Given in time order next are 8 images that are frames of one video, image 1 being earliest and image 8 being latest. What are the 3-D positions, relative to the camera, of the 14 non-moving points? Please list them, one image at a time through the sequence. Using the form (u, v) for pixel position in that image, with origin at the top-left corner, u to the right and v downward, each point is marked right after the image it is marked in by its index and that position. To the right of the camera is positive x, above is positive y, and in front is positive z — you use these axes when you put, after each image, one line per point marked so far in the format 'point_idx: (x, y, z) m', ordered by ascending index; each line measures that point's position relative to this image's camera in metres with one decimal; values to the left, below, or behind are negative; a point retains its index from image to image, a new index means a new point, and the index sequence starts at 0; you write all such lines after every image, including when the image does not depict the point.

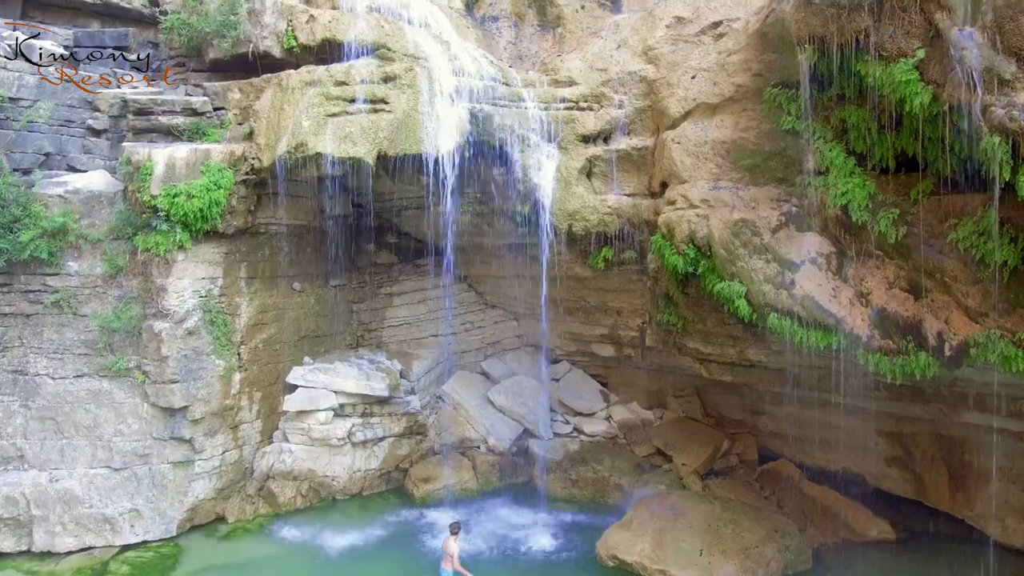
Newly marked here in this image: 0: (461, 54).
0: (-1.4, +6.6, +7.1) m
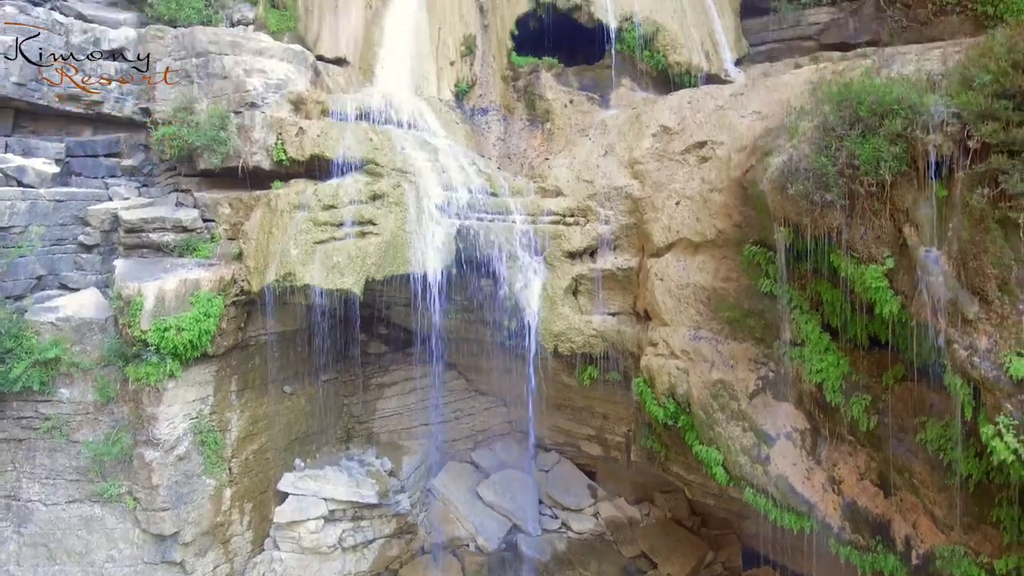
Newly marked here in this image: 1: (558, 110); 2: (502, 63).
0: (-1.8, +3.6, +7.2) m
1: (+1.5, +5.8, +8.1) m
2: (-0.3, +7.6, +8.6) m
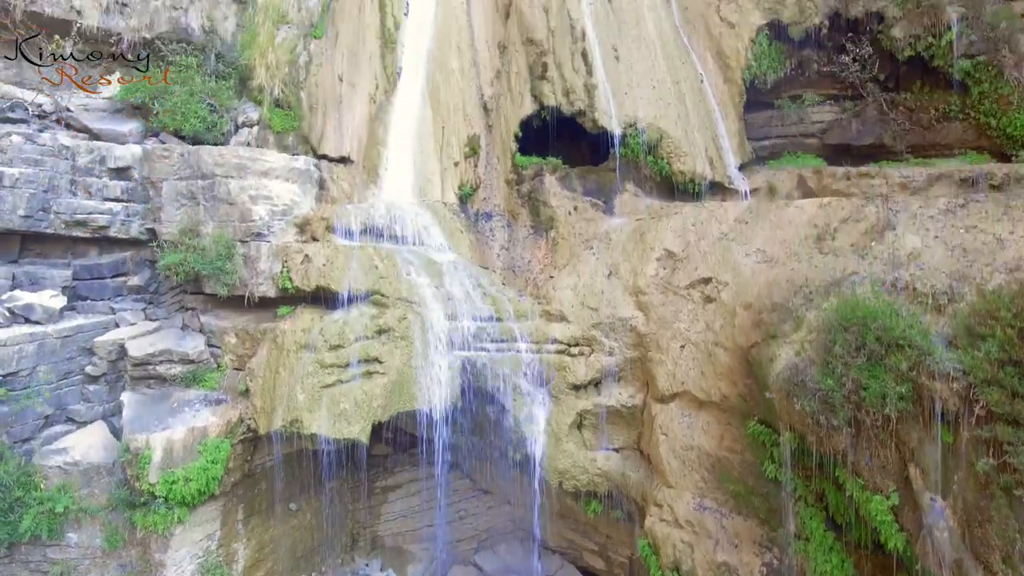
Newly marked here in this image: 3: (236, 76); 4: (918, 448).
0: (-1.6, +0.1, +7.2) m
1: (+1.6, +2.3, +8.1) m
2: (-0.2, +4.1, +8.6) m
3: (-9.6, +7.4, +8.7) m
4: (+6.0, -2.4, +3.7) m
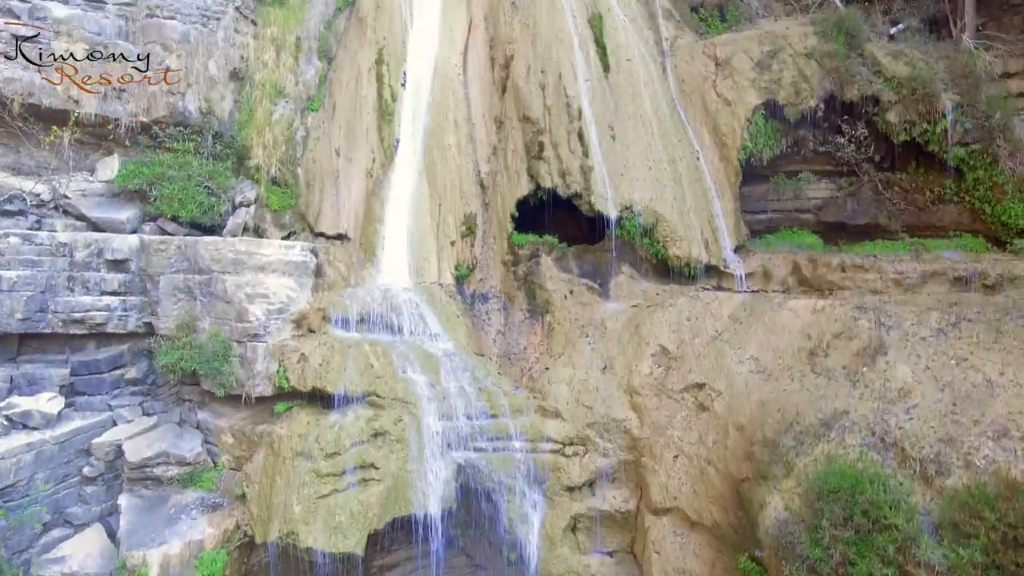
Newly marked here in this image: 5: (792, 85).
0: (-1.8, -2.7, +7.2) m
1: (+1.5, -0.4, +8.2) m
2: (-0.3, +1.4, +8.7) m
3: (-9.7, +4.6, +8.7) m
4: (+5.8, -5.1, +3.7) m
5: (+9.6, +6.9, +8.6) m
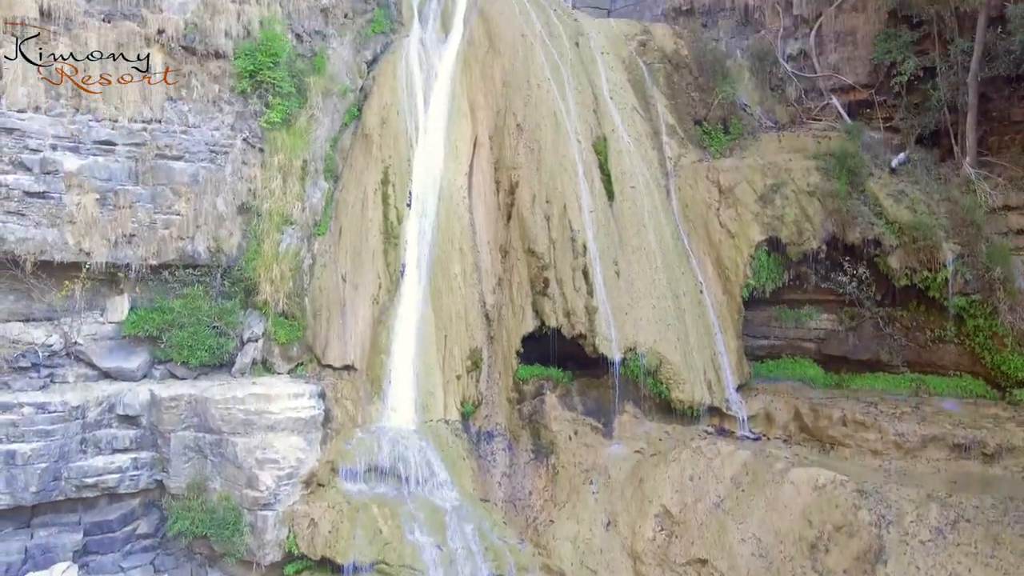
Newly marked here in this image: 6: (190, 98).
0: (-1.6, -7.4, +7.3) m
1: (+1.7, -5.1, +8.3) m
2: (-0.2, -3.3, +8.8) m
3: (-9.5, 0.0, +8.8) m
4: (+6.0, -9.8, +3.9) m
5: (+9.8, +2.2, +8.7) m
6: (-11.6, +6.8, +9.1) m
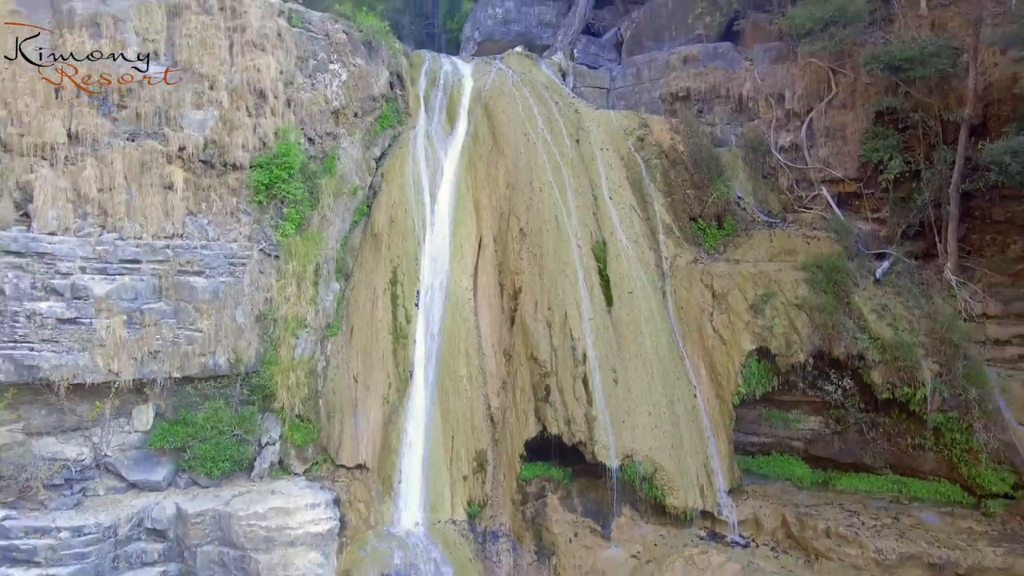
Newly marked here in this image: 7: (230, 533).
0: (-1.5, -11.3, +7.9) m
1: (+1.8, -9.1, +8.8) m
2: (0.0, -7.3, +9.3) m
3: (-9.4, -4.0, +9.3) m
4: (+6.1, -13.8, +4.4) m
5: (+9.9, -1.7, +9.2) m
6: (-11.4, +2.9, +9.5) m
7: (-8.9, -7.8, +8.0) m
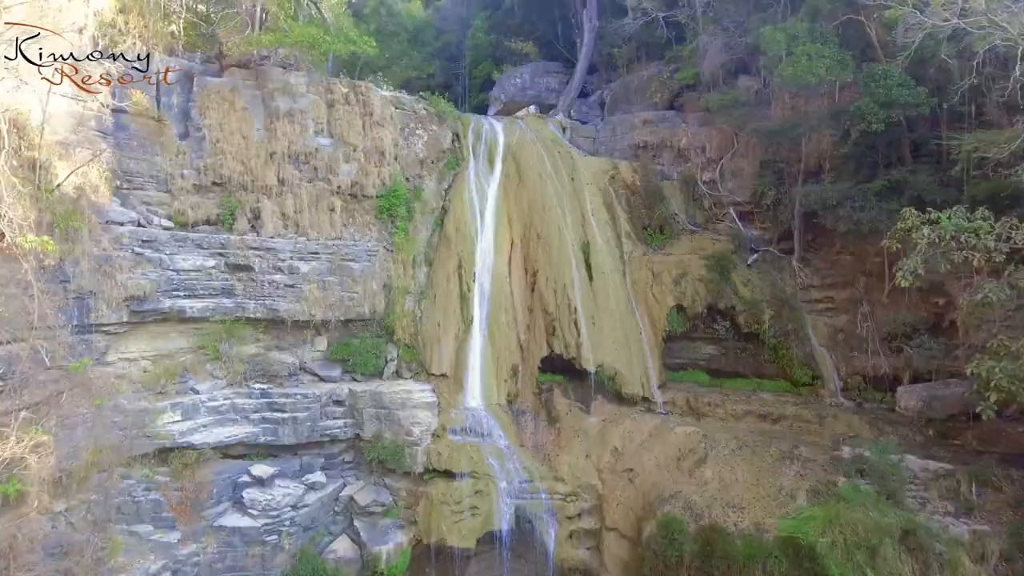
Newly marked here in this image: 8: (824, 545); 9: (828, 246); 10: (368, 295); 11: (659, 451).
0: (-0.1, -10.1, +14.5) m
1: (+3.1, -7.9, +15.4) m
2: (+1.3, -6.1, +15.9) m
3: (-8.0, -2.8, +16.0) m
4: (+7.5, -12.6, +11.1) m
5: (+11.3, -0.5, +15.8) m
6: (-10.1, +4.1, +16.2) m
7: (-7.6, -6.6, +14.6) m
8: (+12.3, -10.1, +10.0) m
9: (+20.8, +2.7, +16.6) m
10: (-9.0, -0.4, +15.7) m
11: (+8.1, -9.1, +13.8) m
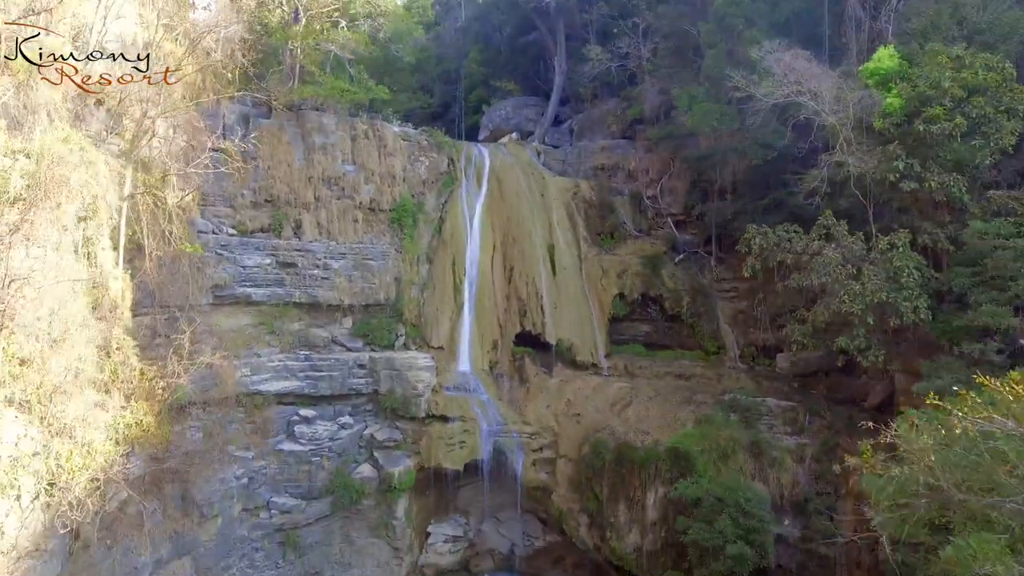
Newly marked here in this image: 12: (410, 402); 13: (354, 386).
0: (-1.7, -9.5, +19.4) m
1: (+1.5, -7.3, +20.3) m
2: (-0.3, -5.5, +20.8) m
3: (-9.6, -2.2, +20.8) m
4: (+5.9, -12.0, +15.9) m
5: (+9.7, +0.1, +20.7) m
6: (-11.6, +4.7, +21.0) m
7: (-9.2, -6.0, +19.5) m
8: (+10.7, -9.5, +14.8) m
9: (+19.3, +3.3, +21.4) m
10: (-10.6, +0.2, +20.6) m
11: (+6.5, -8.5, +18.6) m
12: (-7.6, -8.5, +19.1) m
13: (-12.0, -7.4, +19.2) m
